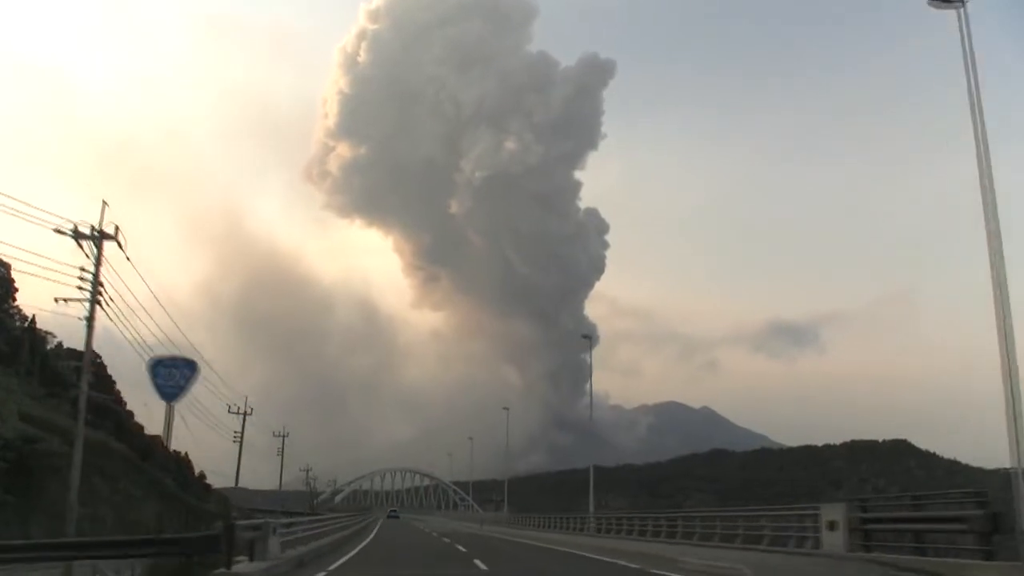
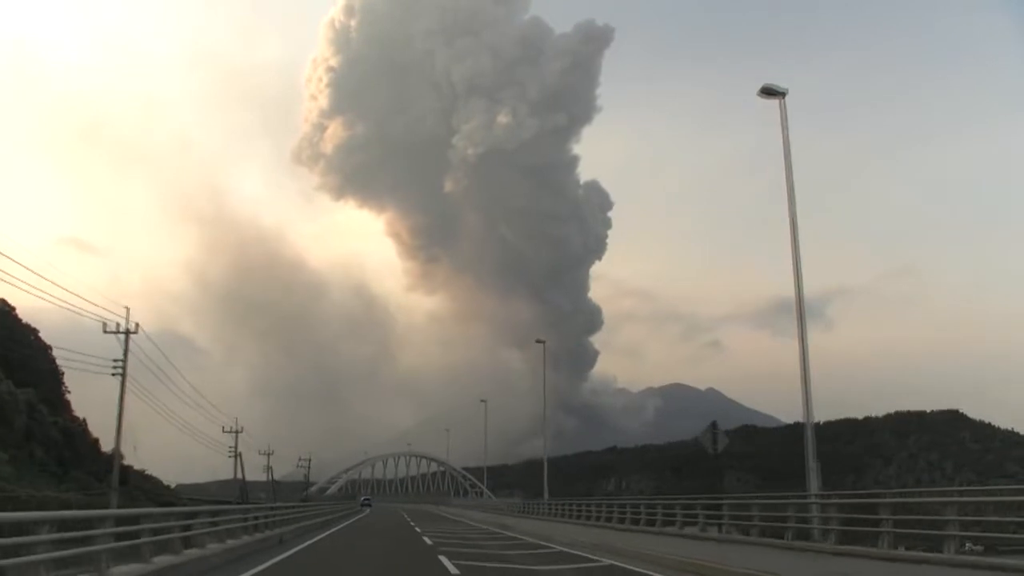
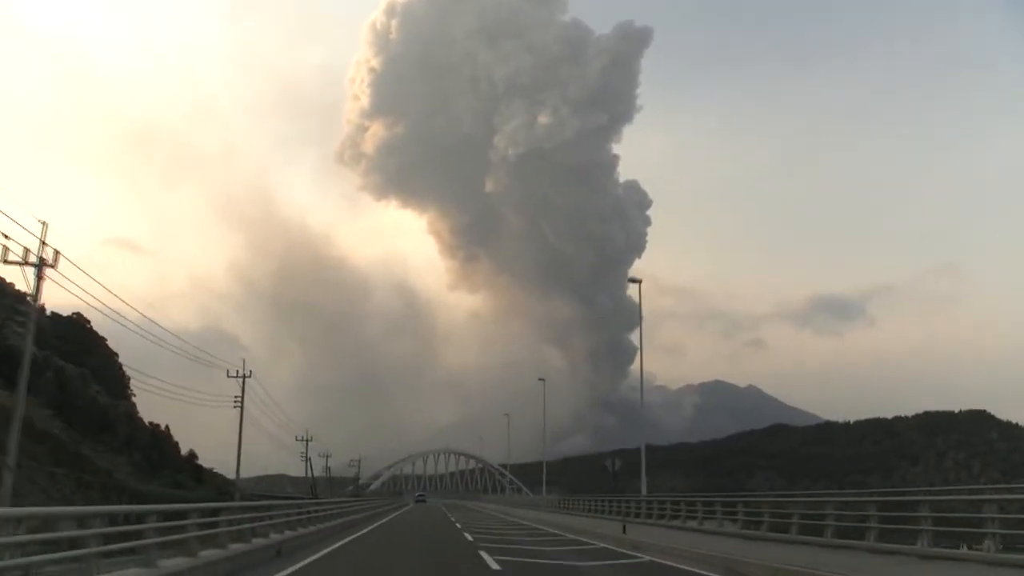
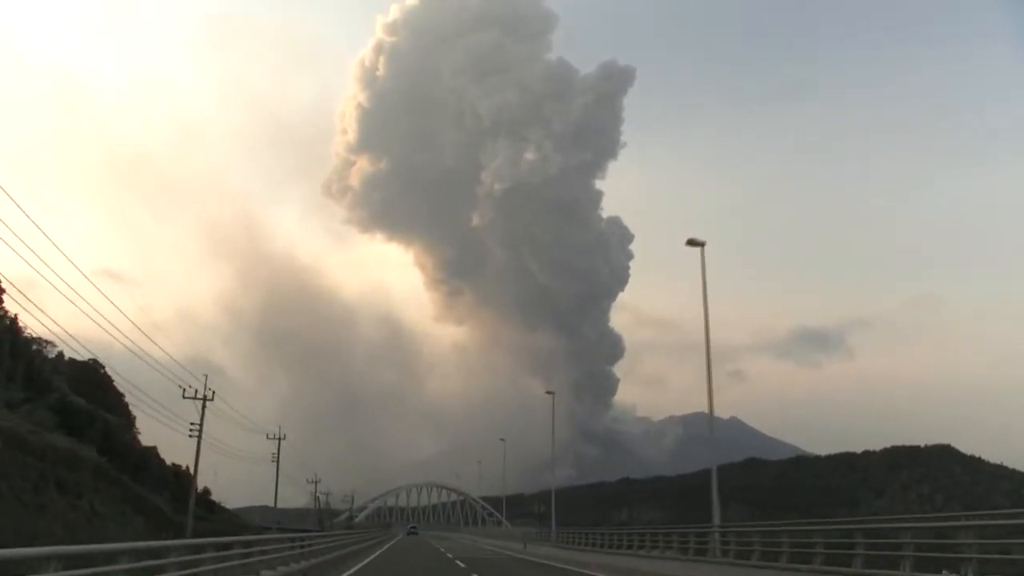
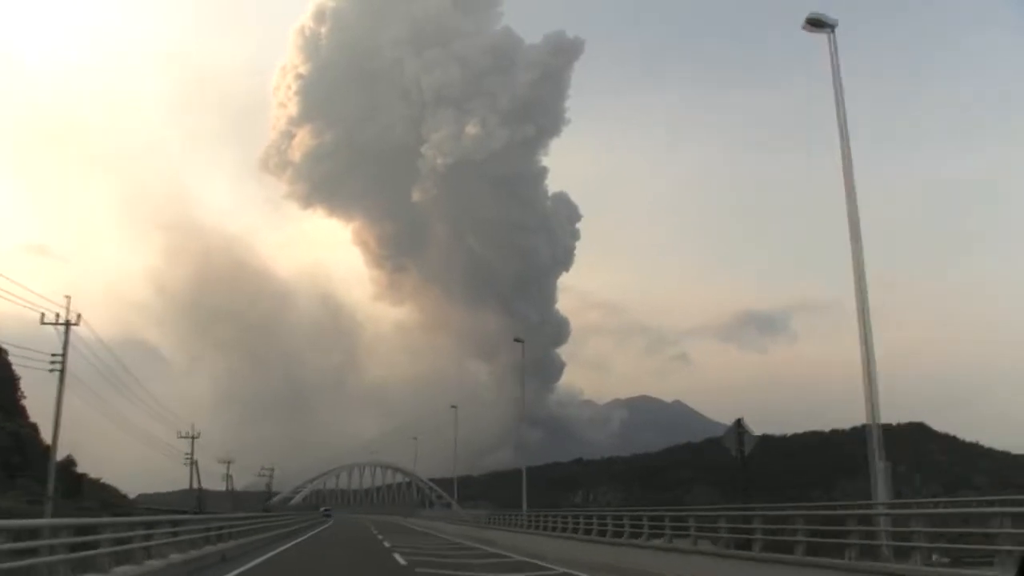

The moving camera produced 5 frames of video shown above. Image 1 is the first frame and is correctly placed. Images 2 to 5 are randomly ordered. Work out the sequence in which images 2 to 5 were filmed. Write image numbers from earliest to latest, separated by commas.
4, 3, 2, 5
